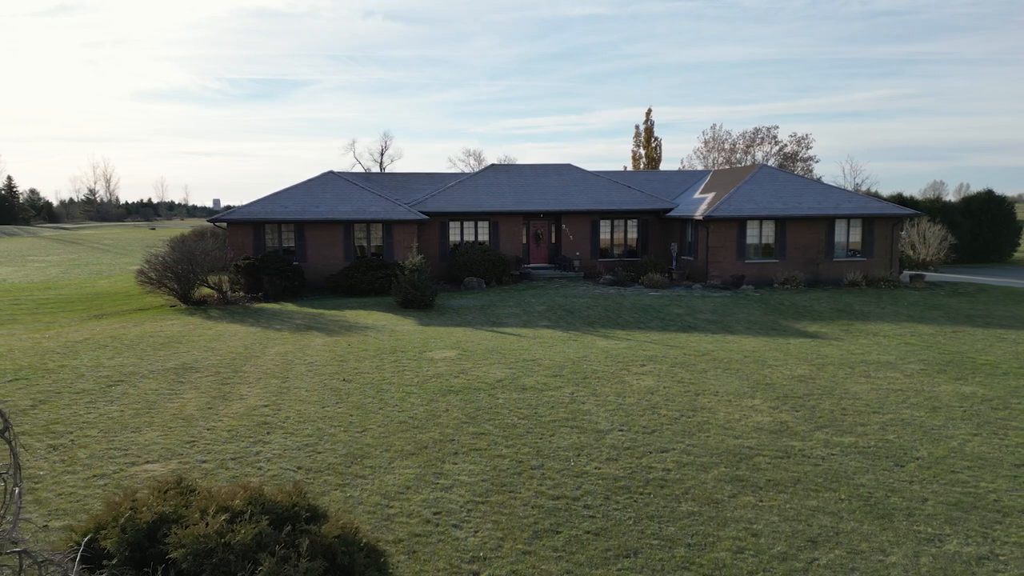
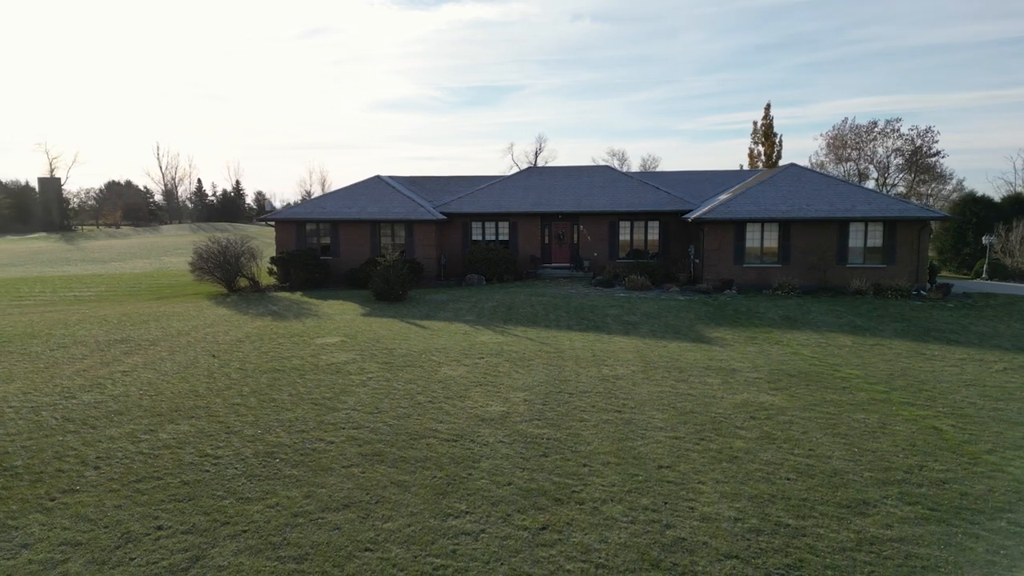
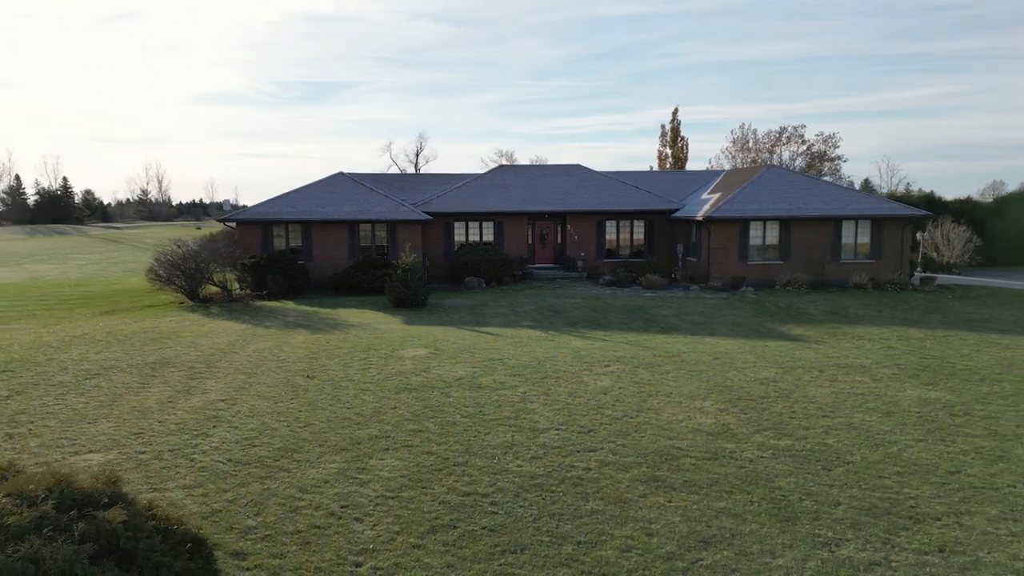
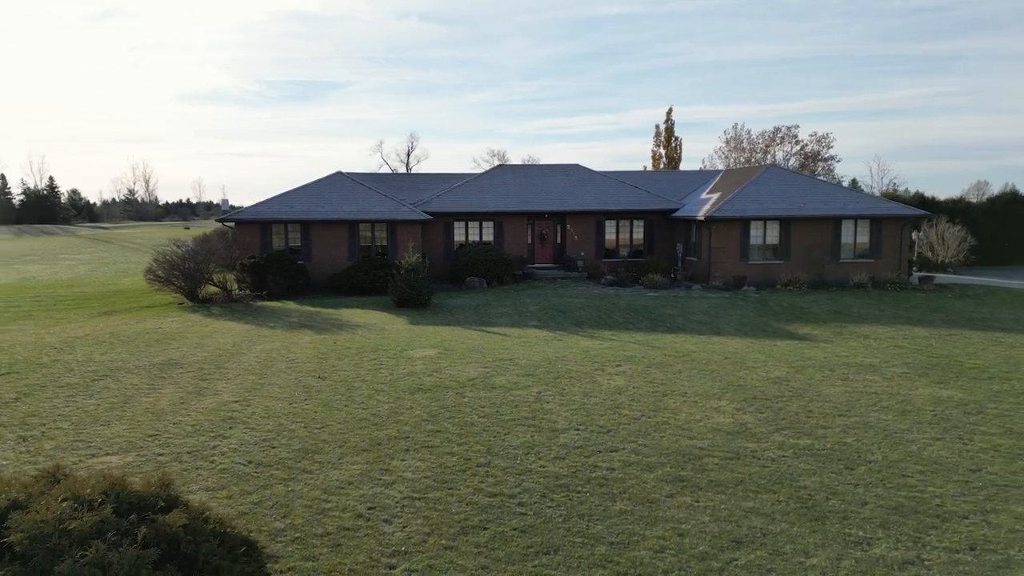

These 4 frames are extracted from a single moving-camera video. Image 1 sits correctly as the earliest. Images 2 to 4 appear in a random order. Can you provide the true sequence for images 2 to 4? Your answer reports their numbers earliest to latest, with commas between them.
4, 3, 2
